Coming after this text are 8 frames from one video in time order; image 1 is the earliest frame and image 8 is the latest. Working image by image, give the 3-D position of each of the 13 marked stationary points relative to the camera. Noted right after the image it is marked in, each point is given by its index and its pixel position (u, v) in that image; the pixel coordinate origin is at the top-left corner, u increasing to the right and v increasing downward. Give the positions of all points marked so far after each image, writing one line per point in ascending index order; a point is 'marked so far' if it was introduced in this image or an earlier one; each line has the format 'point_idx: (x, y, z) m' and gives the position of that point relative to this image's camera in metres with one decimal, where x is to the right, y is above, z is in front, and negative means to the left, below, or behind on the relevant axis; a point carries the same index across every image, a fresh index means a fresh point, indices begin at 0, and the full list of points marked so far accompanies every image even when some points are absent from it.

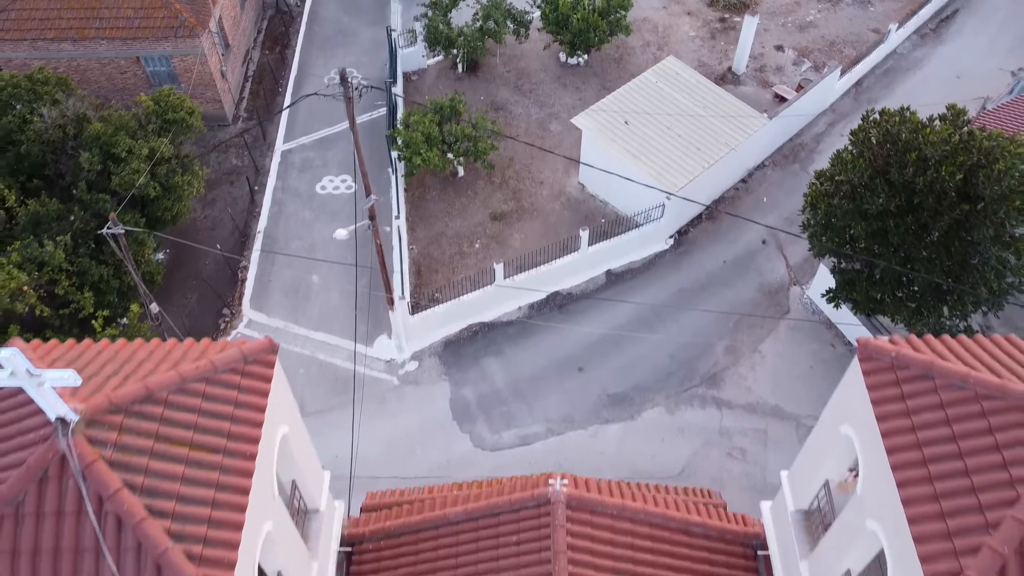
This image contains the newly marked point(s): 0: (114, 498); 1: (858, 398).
0: (-3.0, -1.6, +5.8) m
1: (+3.4, -1.1, +7.3) m
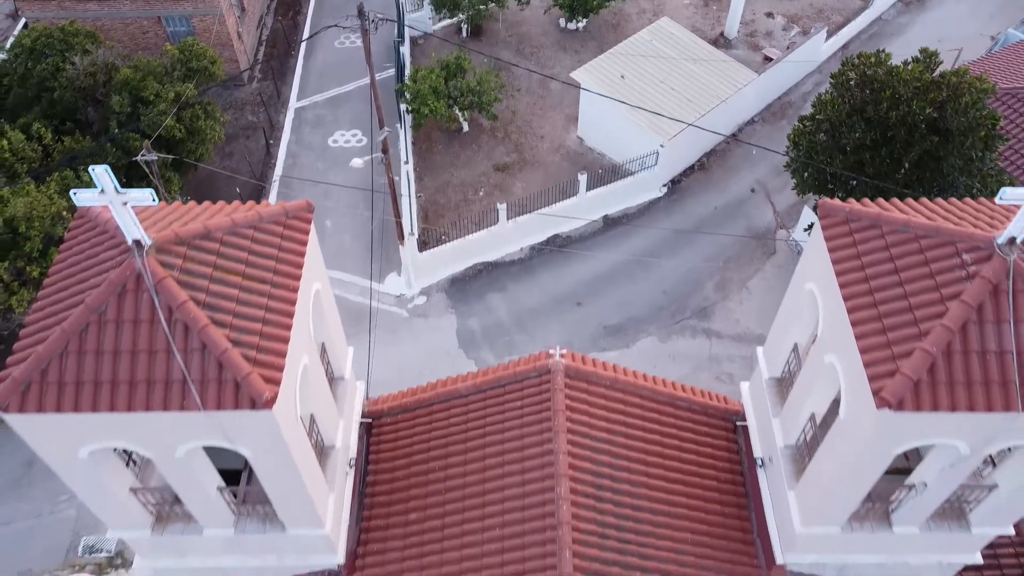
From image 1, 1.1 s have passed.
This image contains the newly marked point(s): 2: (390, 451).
0: (-3.0, -0.2, +6.8) m
1: (+3.4, +0.4, +8.4) m
2: (-1.7, -2.2, +10.7) m
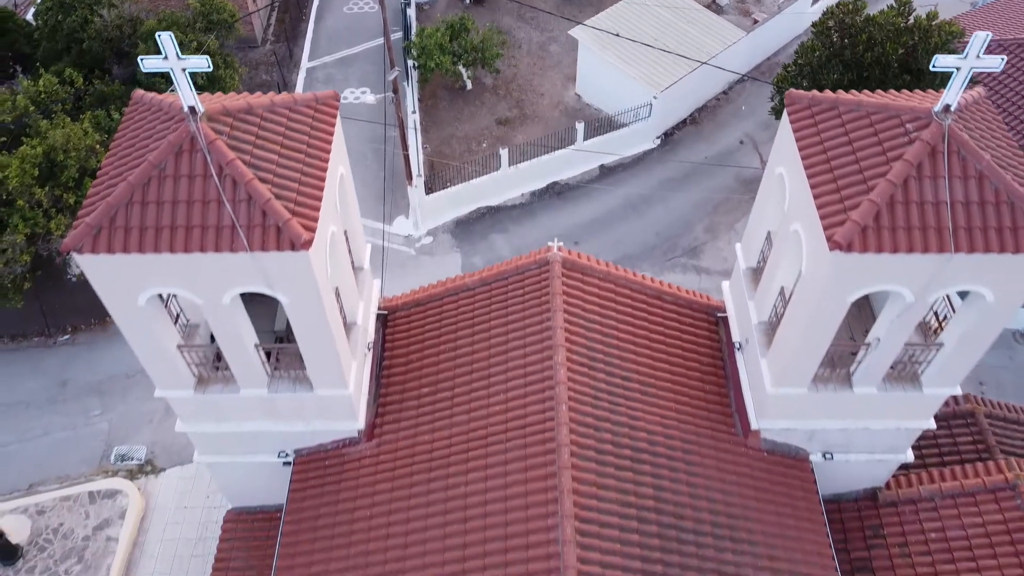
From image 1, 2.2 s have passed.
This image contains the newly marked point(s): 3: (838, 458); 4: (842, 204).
0: (-3.0, +1.3, +7.9) m
1: (+3.4, +1.9, +9.5) m
2: (-1.7, -0.8, +11.8) m
3: (+4.8, -2.5, +11.1) m
4: (+3.6, +0.9, +8.2) m
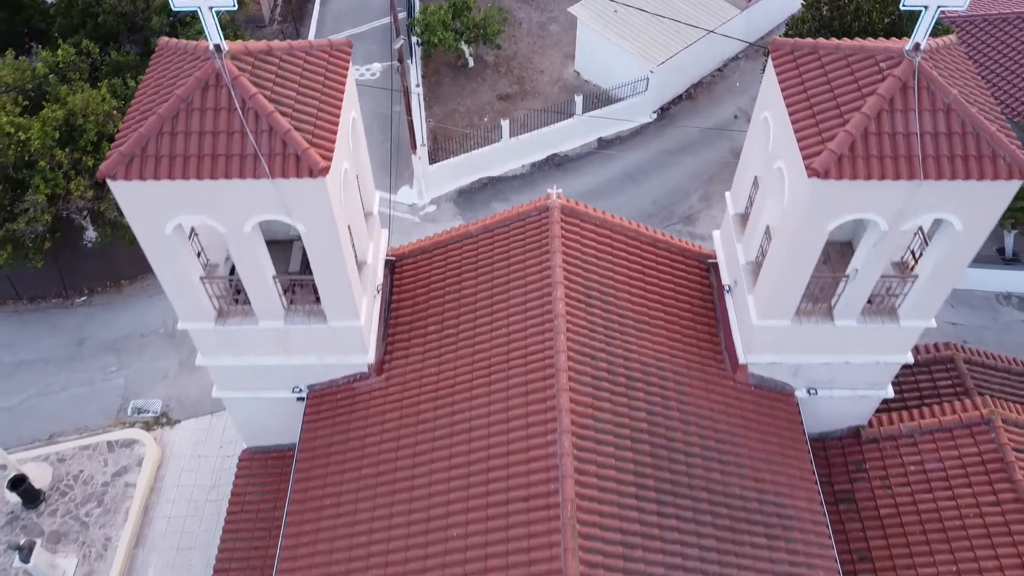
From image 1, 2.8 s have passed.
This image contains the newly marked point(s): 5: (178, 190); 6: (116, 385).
0: (-2.9, +2.2, +8.6) m
1: (+3.5, +2.7, +10.1) m
2: (-1.7, +0.1, +12.4) m
3: (+4.8, -1.6, +11.8) m
4: (+3.6, +1.8, +8.8) m
5: (-3.9, +1.1, +8.7) m
6: (-8.6, -2.1, +16.4) m
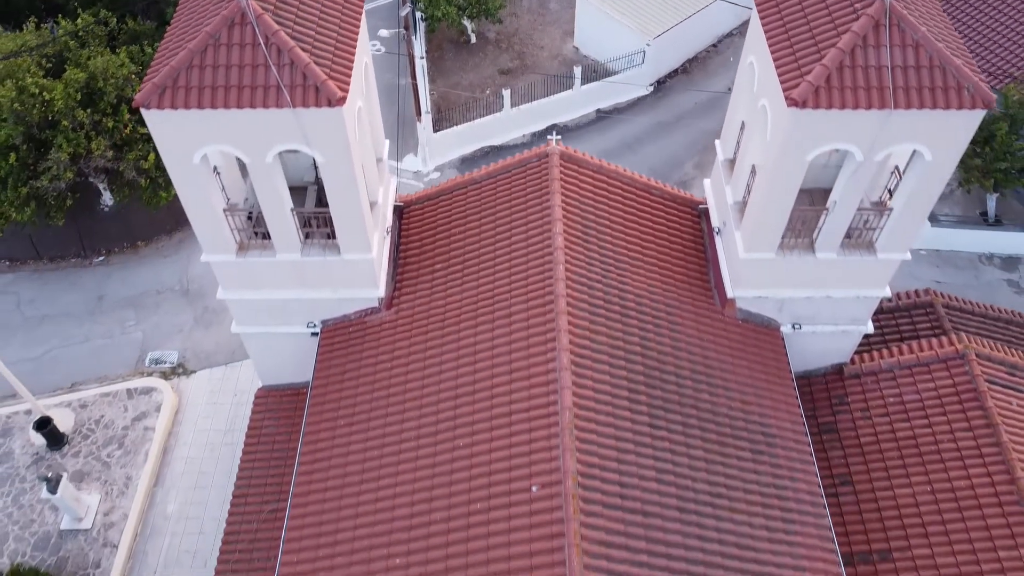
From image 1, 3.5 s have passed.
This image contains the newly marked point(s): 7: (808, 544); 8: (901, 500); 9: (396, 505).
0: (-2.9, +3.1, +9.3) m
1: (+3.5, +3.7, +10.8) m
2: (-1.6, +1.1, +13.1) m
3: (+4.8, -0.7, +12.5) m
4: (+3.6, +2.7, +9.5) m
5: (-3.8, +2.1, +9.4) m
6: (-8.5, -1.1, +17.1) m
7: (+4.0, -3.4, +10.3) m
8: (+6.1, -3.3, +11.8) m
9: (-1.6, -2.9, +10.4) m
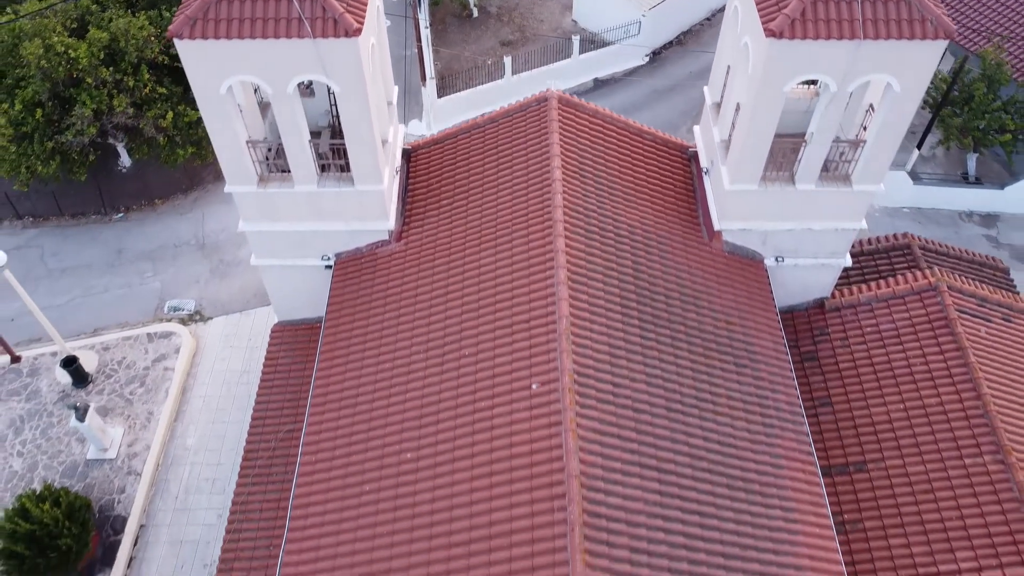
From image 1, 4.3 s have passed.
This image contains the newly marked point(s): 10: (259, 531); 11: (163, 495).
0: (-2.9, +4.3, +10.2) m
1: (+3.5, +4.8, +11.7) m
2: (-1.6, +2.2, +14.0) m
3: (+4.9, +0.5, +13.3) m
4: (+3.6, +3.9, +10.4) m
5: (-3.8, +3.2, +10.3) m
6: (-8.5, 0.0, +18.0) m
7: (+4.1, -2.3, +11.2) m
8: (+6.1, -2.2, +12.7) m
9: (-1.6, -1.8, +11.2) m
10: (-4.0, -3.9, +12.1) m
11: (-6.9, -4.1, +14.9) m
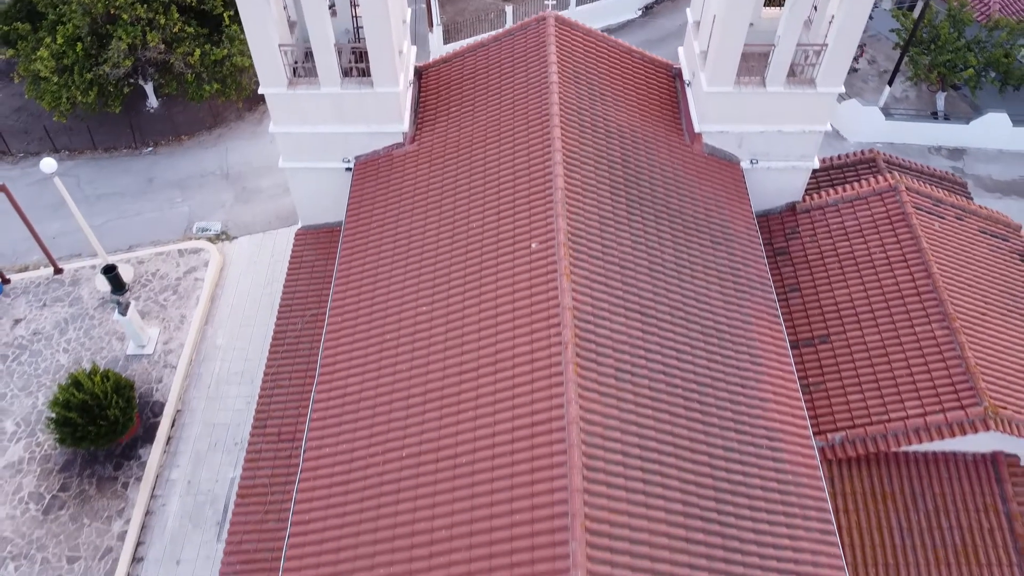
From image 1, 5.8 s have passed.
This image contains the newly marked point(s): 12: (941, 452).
0: (-2.8, +6.2, +11.7) m
1: (+3.6, +6.8, +13.2) m
2: (-1.6, +4.2, +15.5) m
3: (+4.9, +2.4, +14.8) m
4: (+3.7, +5.8, +11.9) m
5: (-3.8, +5.2, +11.8) m
6: (-8.5, +2.0, +19.5) m
7: (+4.1, -0.3, +12.7) m
8: (+6.1, -0.2, +14.2) m
9: (-1.5, +0.2, +12.7) m
10: (-4.0, -1.9, +13.6) m
11: (-6.8, -2.1, +16.4) m
12: (+7.1, -2.7, +12.6) m
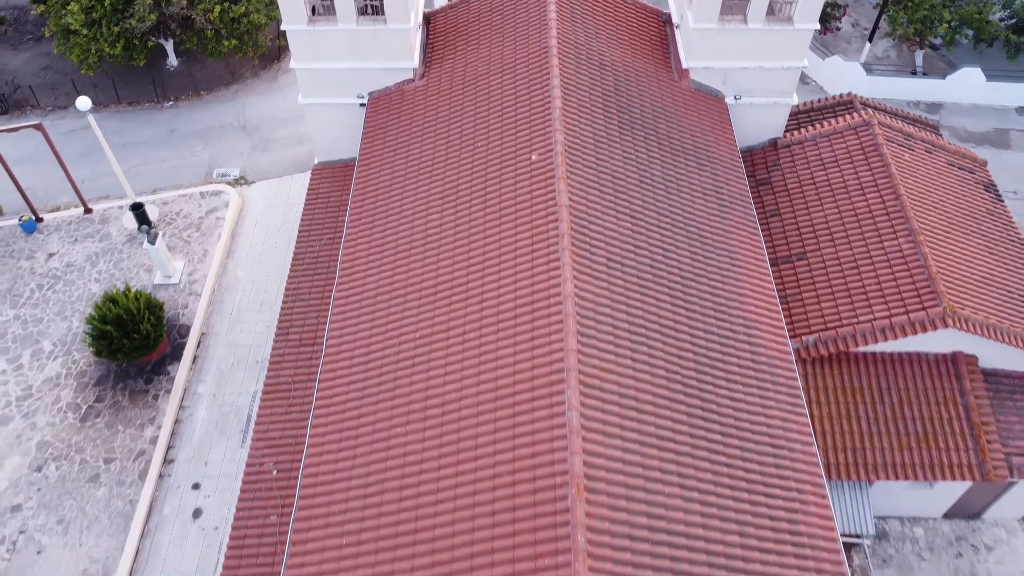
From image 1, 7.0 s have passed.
0: (-2.8, +7.8, +12.9) m
1: (+3.6, +8.3, +14.4) m
2: (-1.5, +5.7, +16.7) m
3: (+4.9, +4.0, +16.0) m
4: (+3.7, +7.4, +13.1) m
5: (-3.7, +6.8, +13.0) m
6: (-8.5, +3.5, +20.7) m
7: (+4.1, +1.2, +13.9) m
8: (+6.2, +1.4, +15.4) m
9: (-1.5, +1.8, +13.9) m
10: (-4.0, -0.4, +14.8) m
11: (-6.8, -0.5, +17.6) m
12: (+7.2, -1.2, +13.8) m
